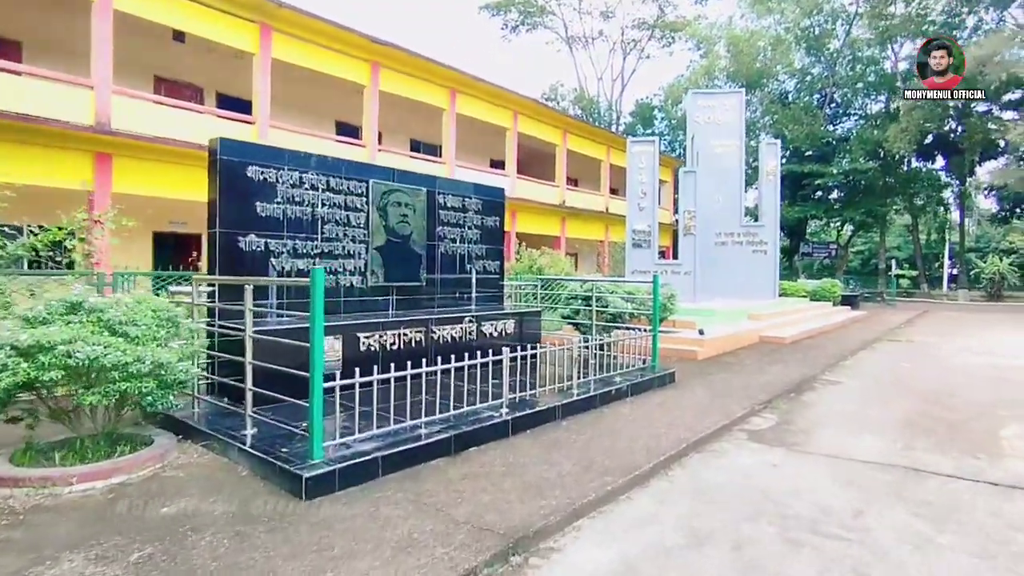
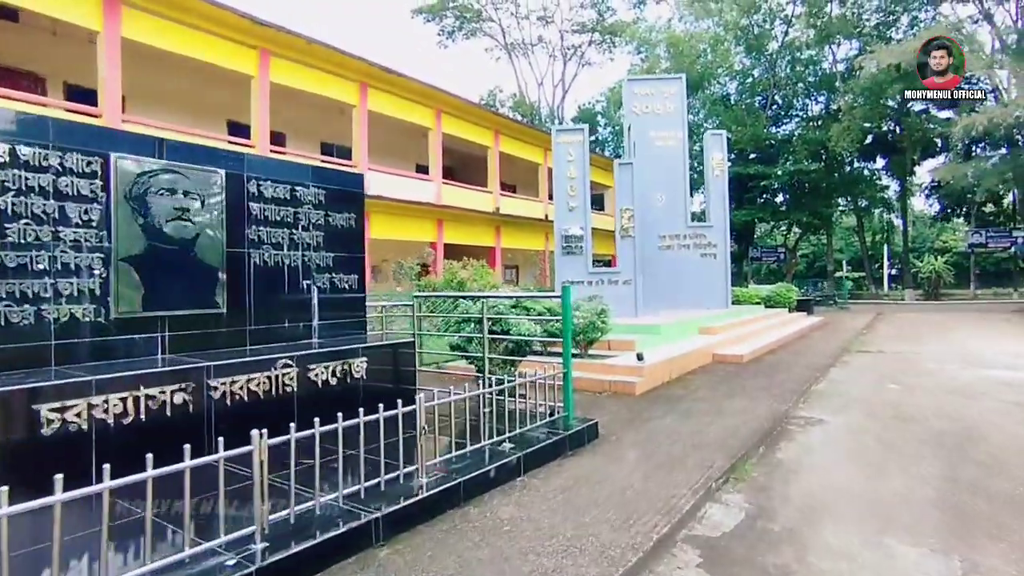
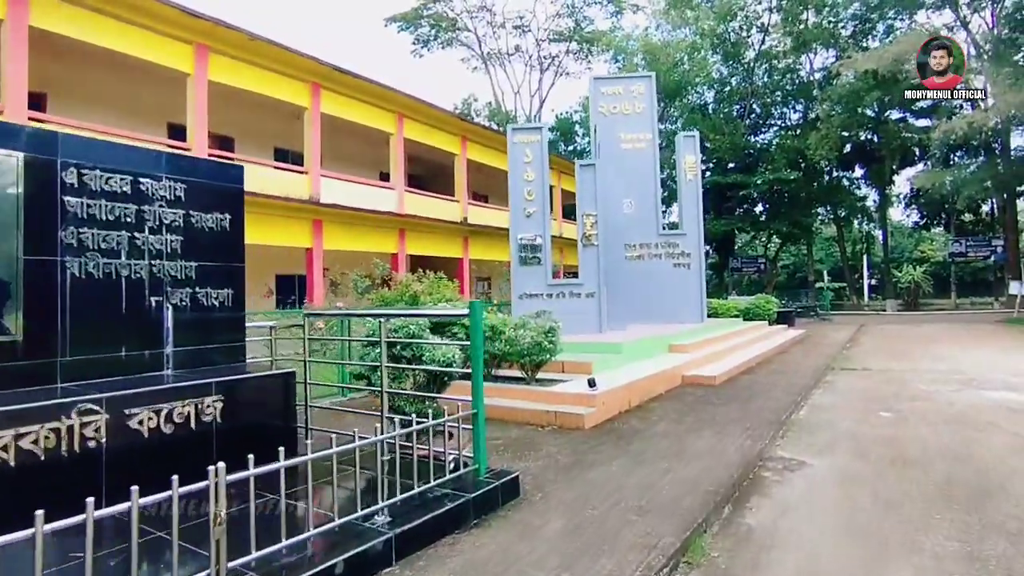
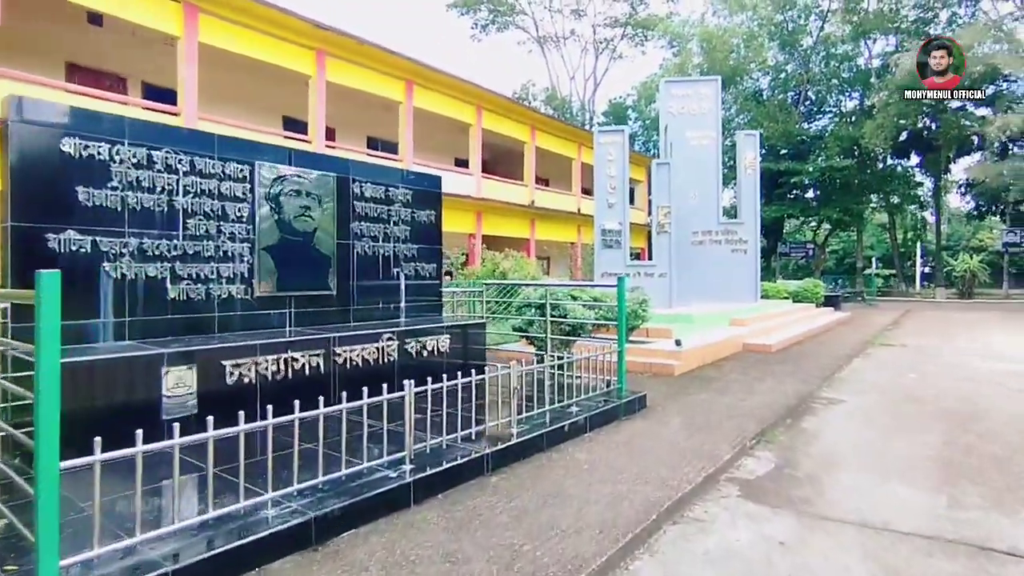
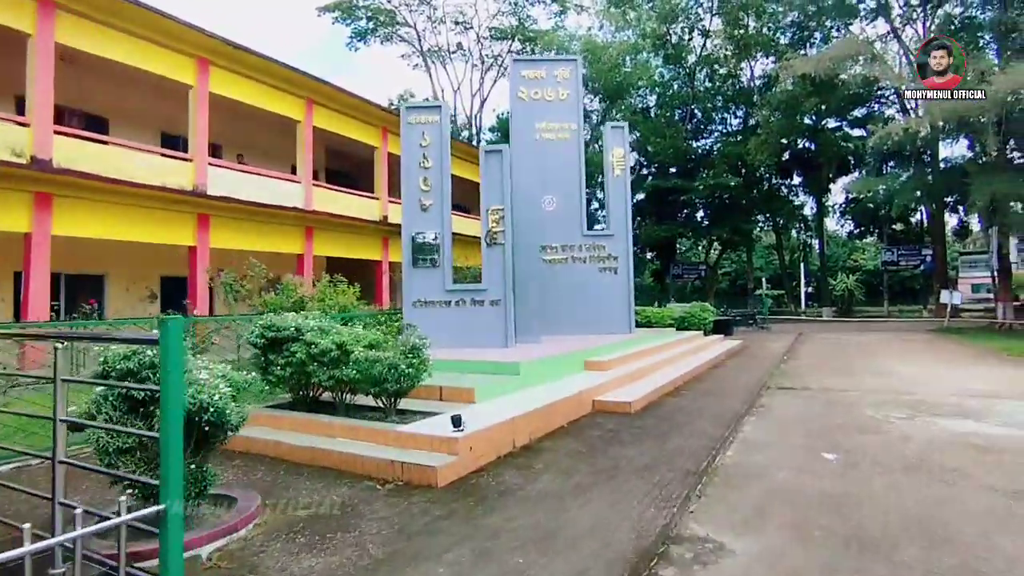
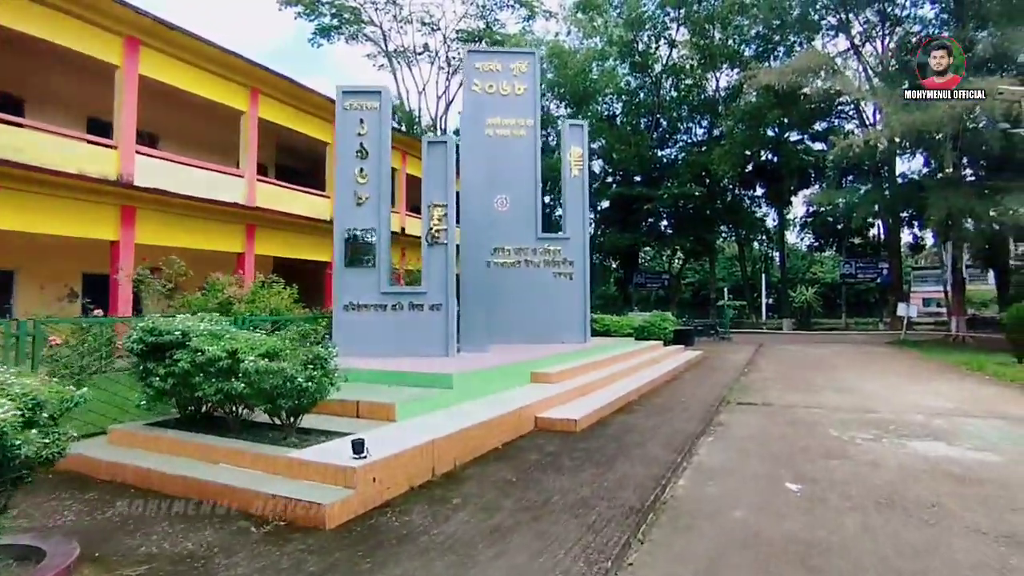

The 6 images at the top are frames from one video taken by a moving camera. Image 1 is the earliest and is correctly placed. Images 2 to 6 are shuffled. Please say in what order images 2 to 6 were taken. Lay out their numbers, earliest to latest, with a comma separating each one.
4, 2, 3, 5, 6
